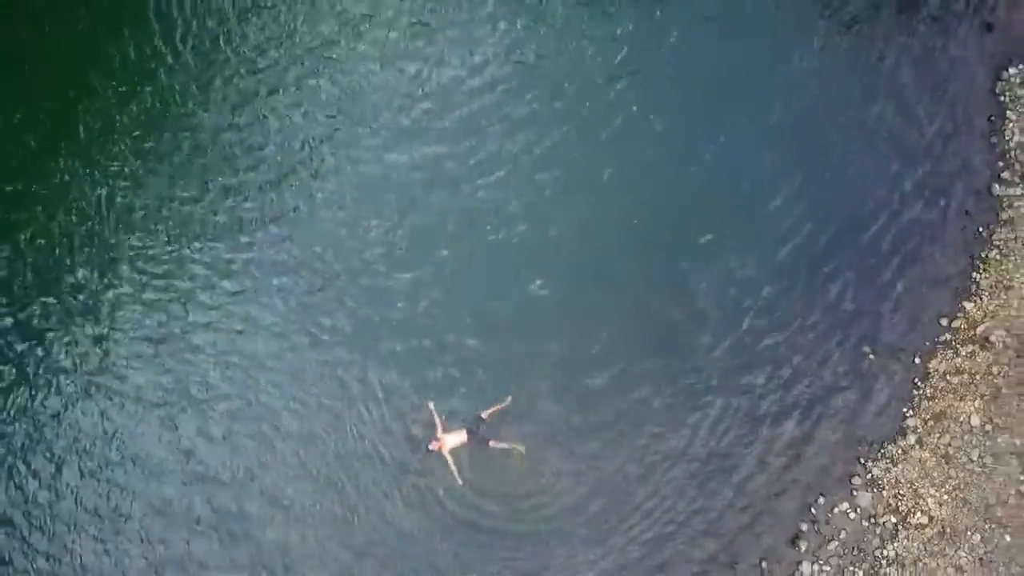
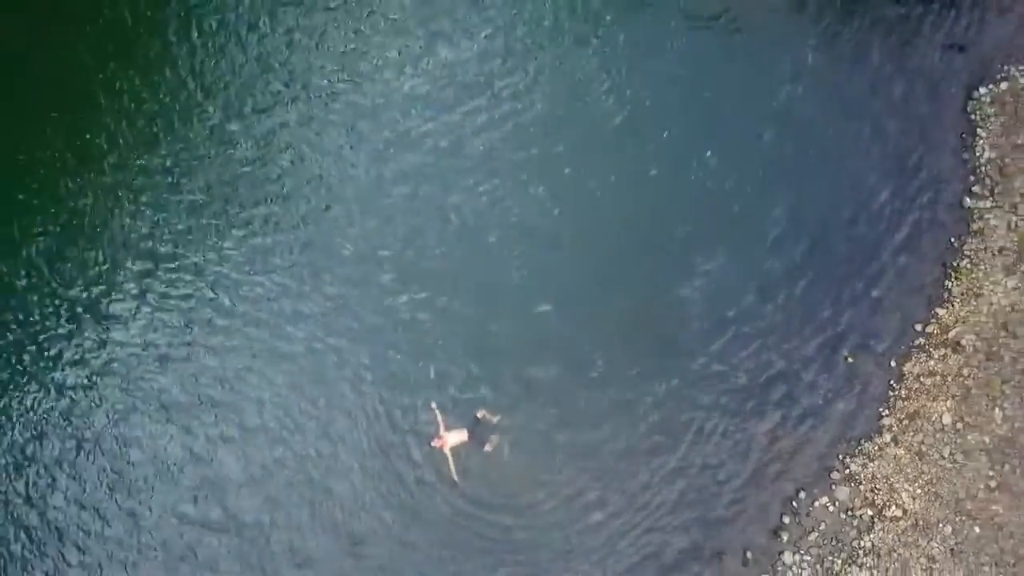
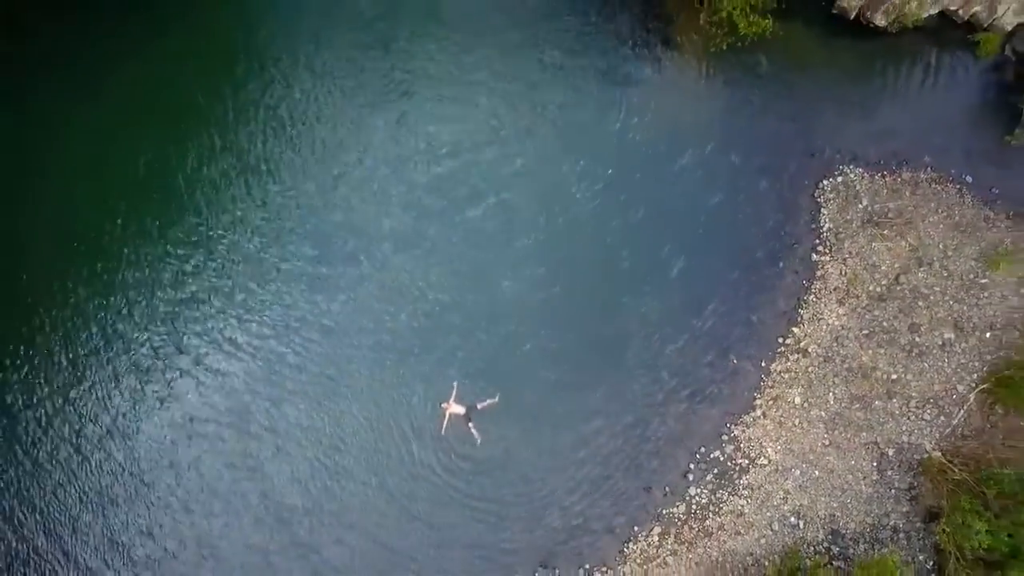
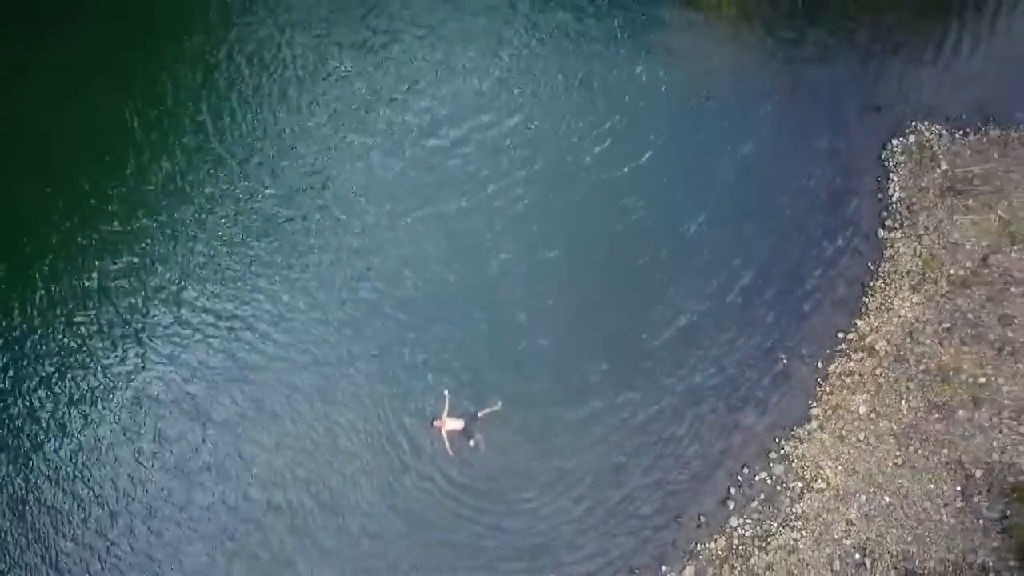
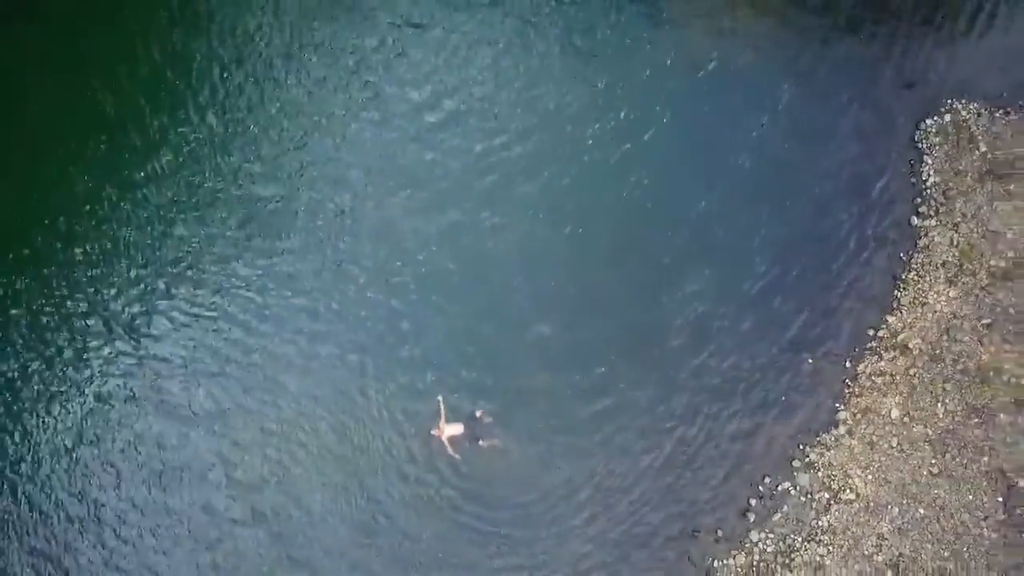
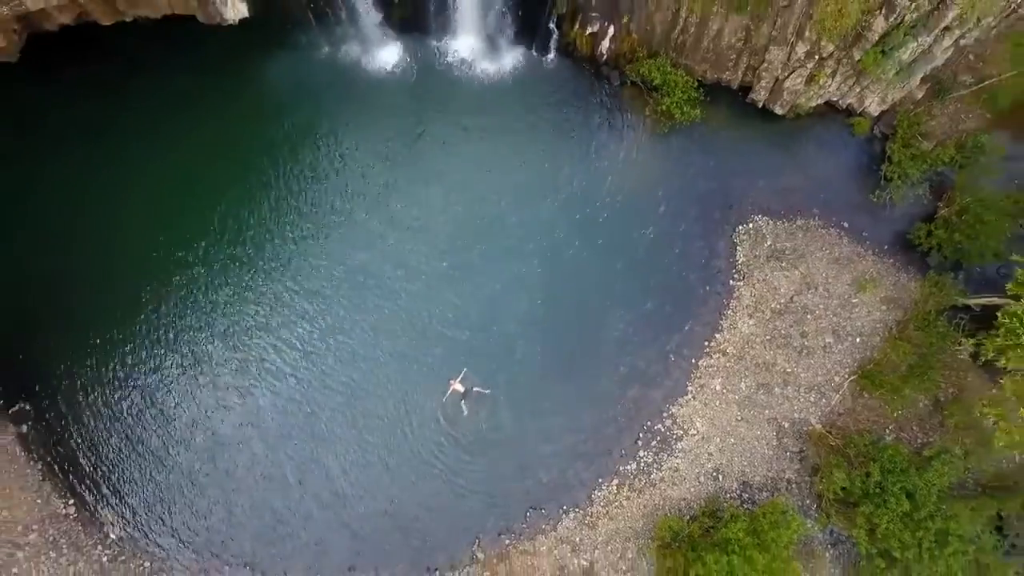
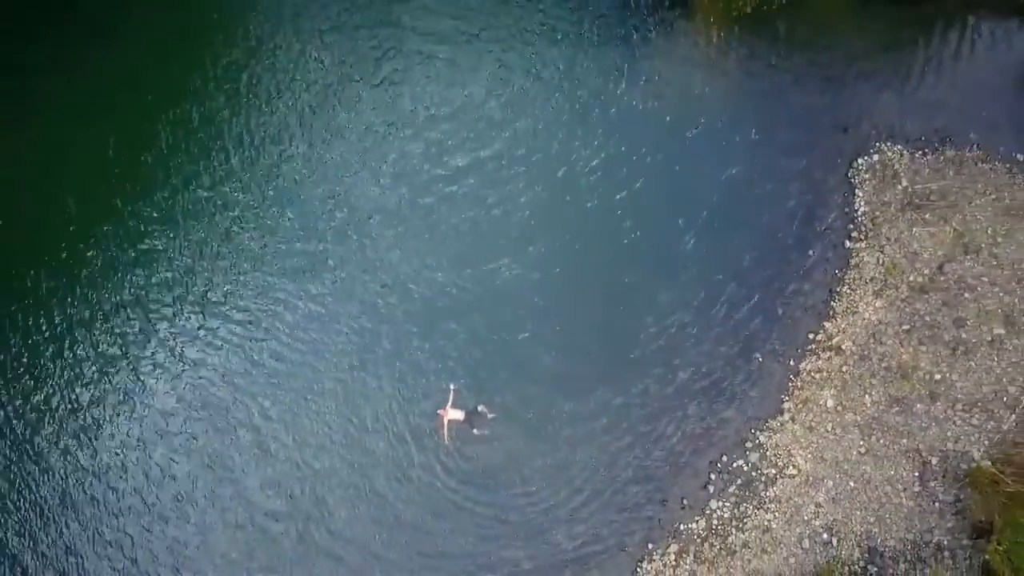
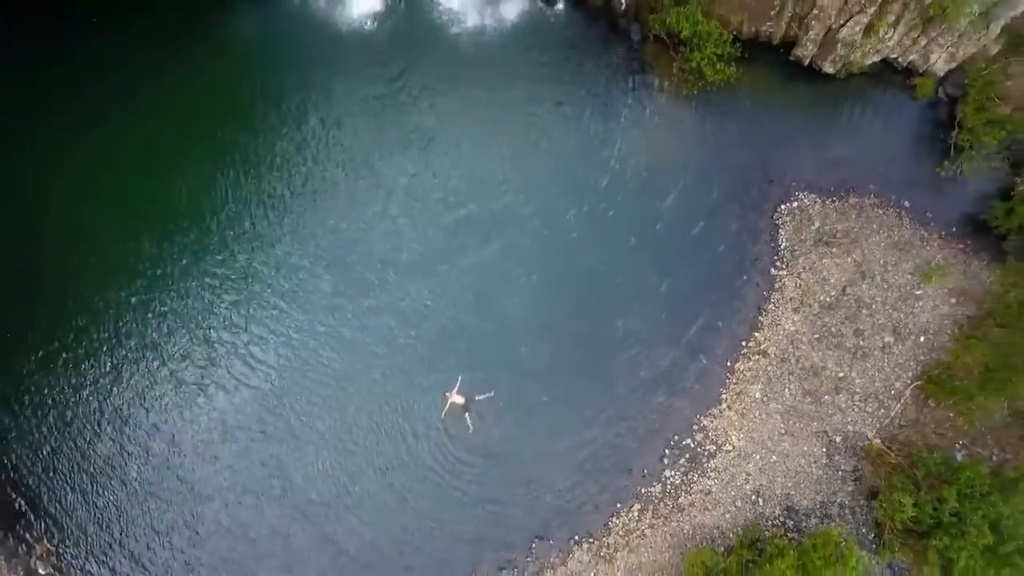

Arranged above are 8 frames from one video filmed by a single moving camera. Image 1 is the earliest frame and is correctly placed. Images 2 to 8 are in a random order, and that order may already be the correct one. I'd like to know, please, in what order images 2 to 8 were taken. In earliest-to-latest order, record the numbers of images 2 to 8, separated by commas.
2, 5, 4, 7, 3, 8, 6
